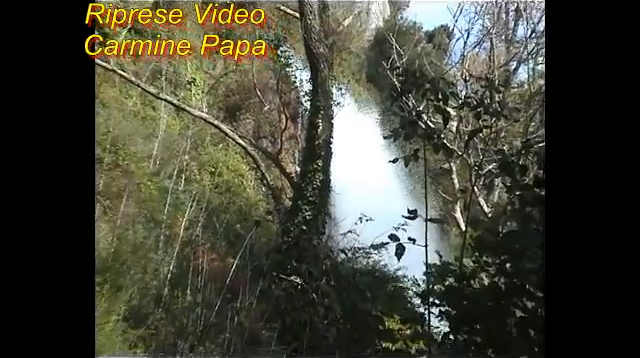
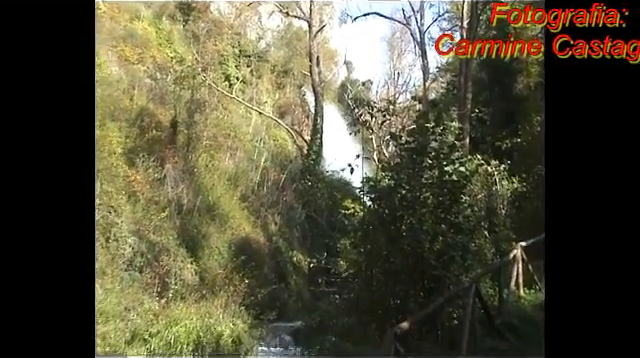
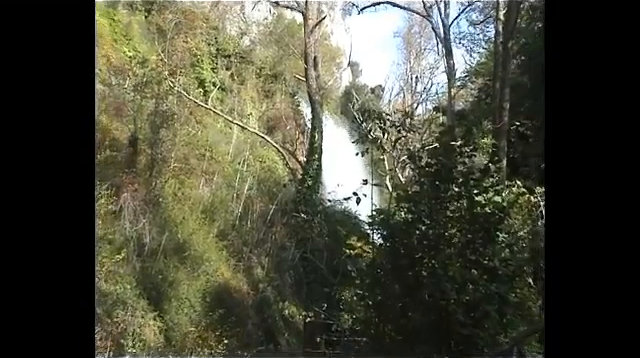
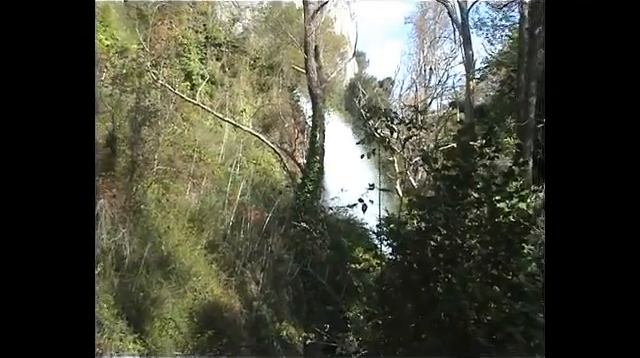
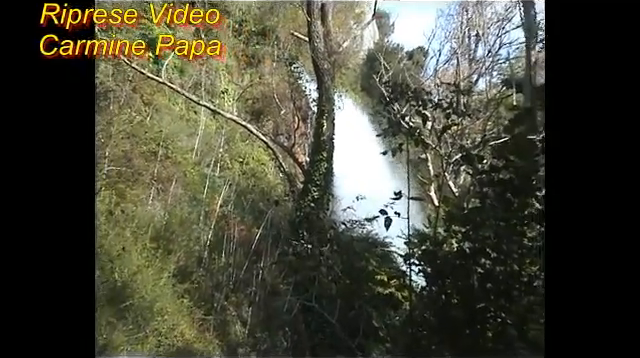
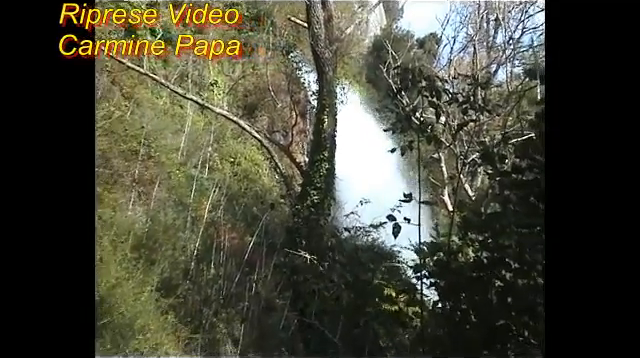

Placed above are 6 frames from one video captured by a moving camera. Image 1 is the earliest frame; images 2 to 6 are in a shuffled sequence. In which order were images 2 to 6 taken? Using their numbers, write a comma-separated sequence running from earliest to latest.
6, 5, 4, 3, 2
